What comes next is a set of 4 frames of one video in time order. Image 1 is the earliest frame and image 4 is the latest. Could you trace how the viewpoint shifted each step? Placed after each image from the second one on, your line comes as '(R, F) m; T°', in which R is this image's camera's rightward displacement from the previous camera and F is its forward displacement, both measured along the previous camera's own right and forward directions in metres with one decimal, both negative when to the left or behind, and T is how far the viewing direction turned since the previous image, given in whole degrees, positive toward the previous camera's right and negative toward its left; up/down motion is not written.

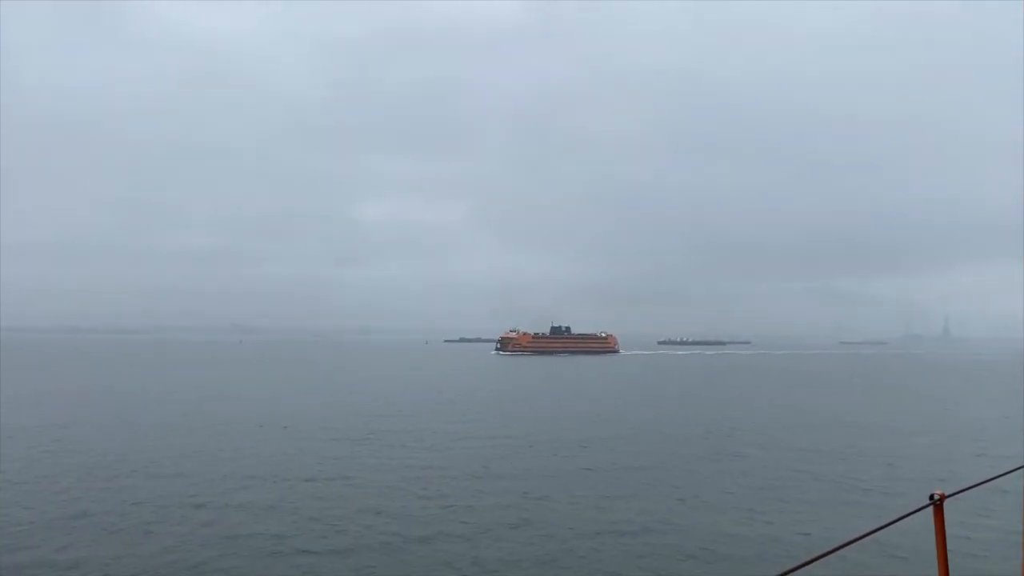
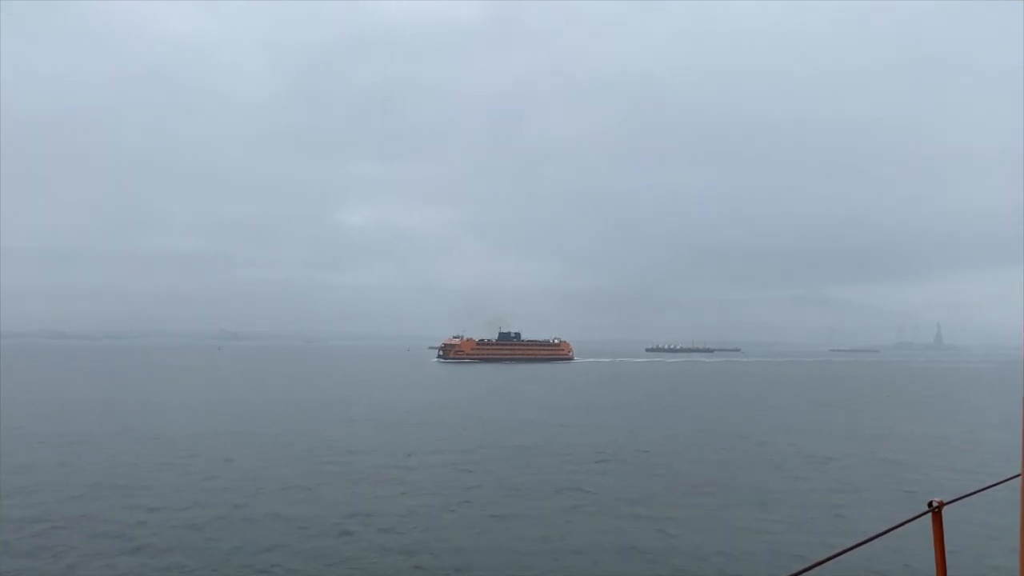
(+0.8, -3.7) m; +1°
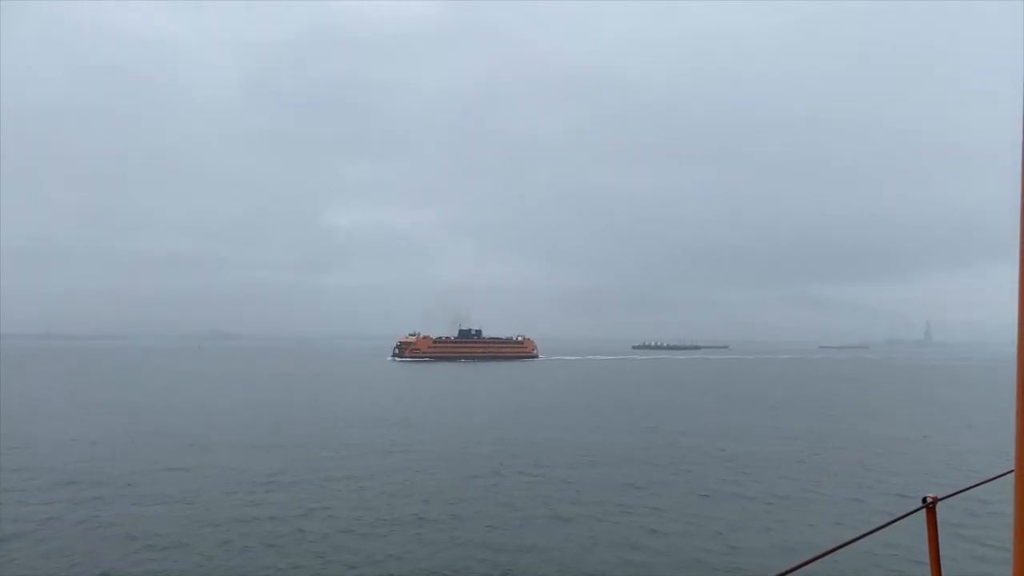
(+0.4, +1.0) m; +1°
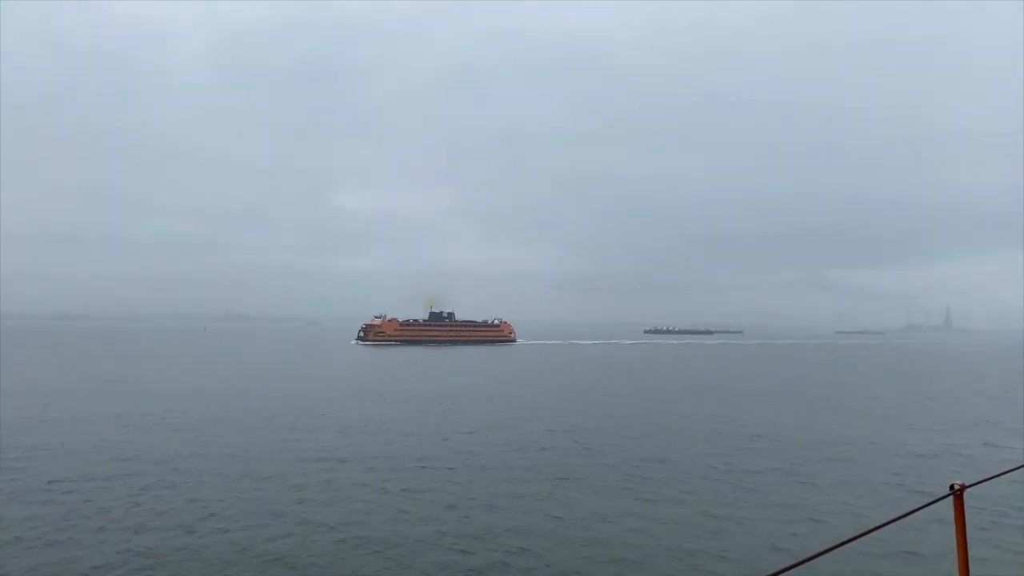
(+0.1, +0.9) m; +2°
